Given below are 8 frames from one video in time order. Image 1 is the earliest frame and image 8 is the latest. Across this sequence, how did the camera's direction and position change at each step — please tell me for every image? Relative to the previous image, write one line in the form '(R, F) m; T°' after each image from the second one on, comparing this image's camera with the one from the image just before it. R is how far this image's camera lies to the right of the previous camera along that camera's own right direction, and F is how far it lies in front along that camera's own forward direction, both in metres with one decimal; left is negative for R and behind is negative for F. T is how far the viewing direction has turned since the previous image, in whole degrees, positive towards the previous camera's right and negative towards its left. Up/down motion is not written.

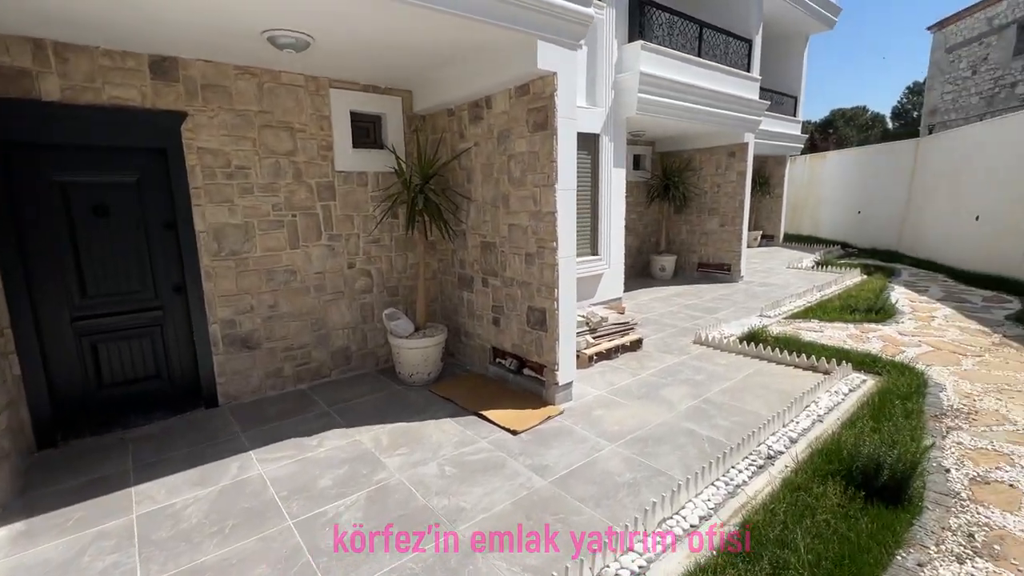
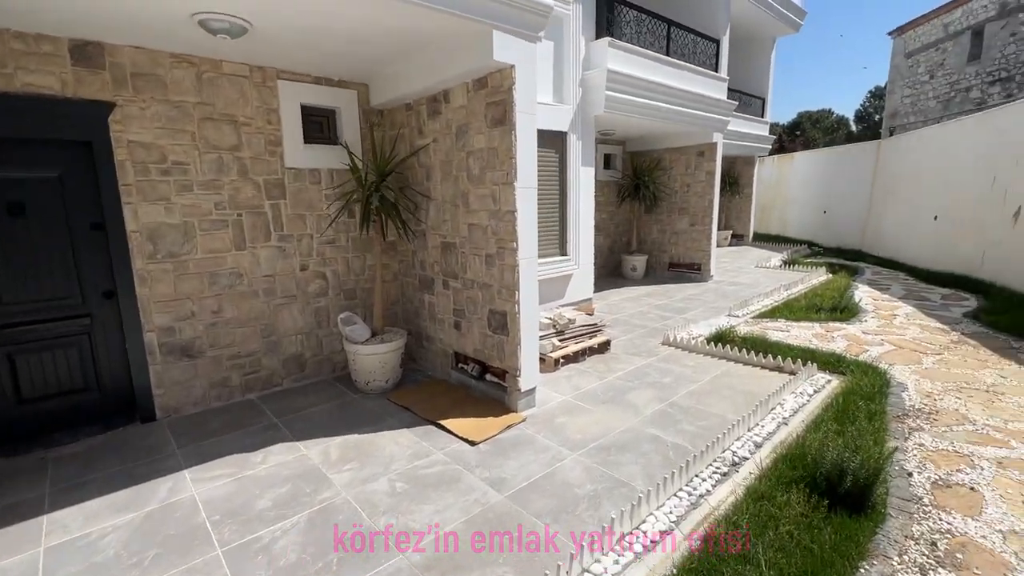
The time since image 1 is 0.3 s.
(+0.1, +0.1) m; +3°
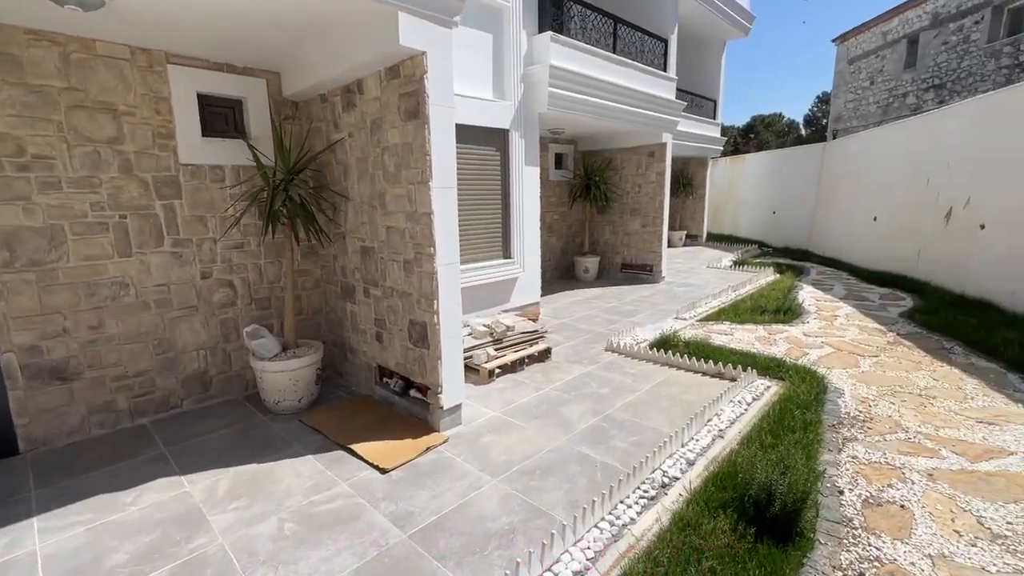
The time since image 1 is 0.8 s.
(+0.3, +0.3) m; +4°
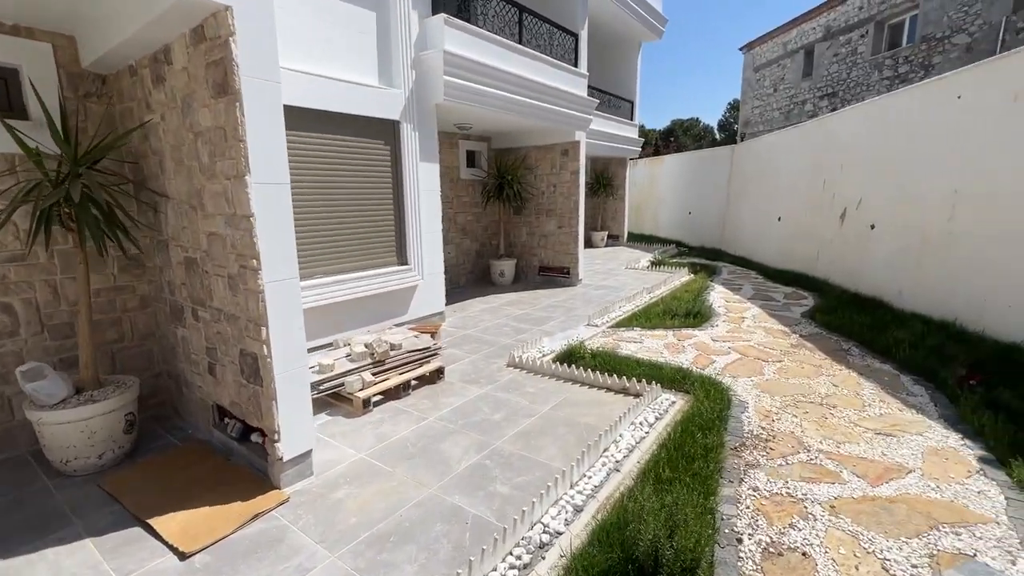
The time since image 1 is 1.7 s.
(+0.4, +0.5) m; +8°
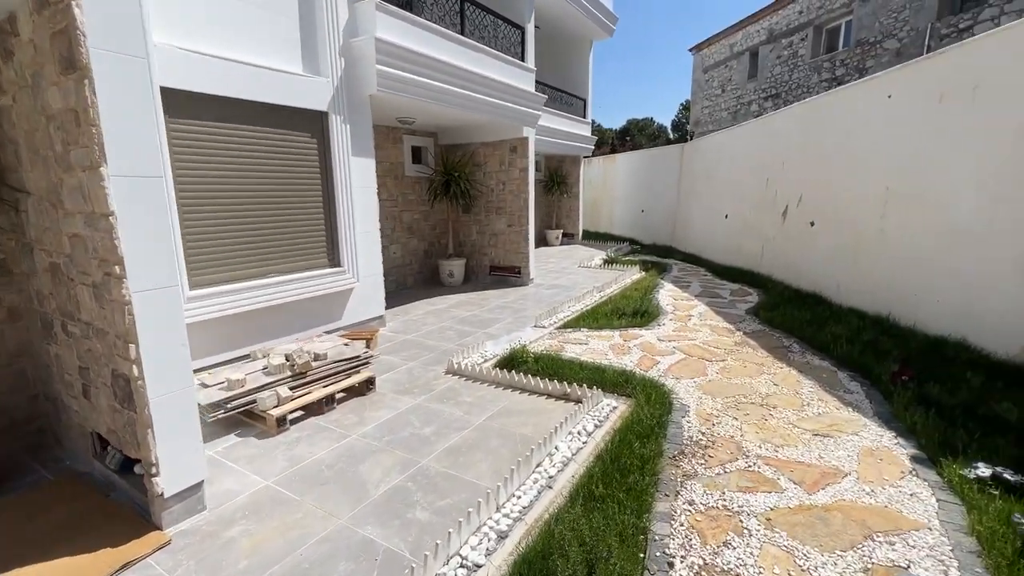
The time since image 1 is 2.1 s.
(+0.2, +0.2) m; +5°
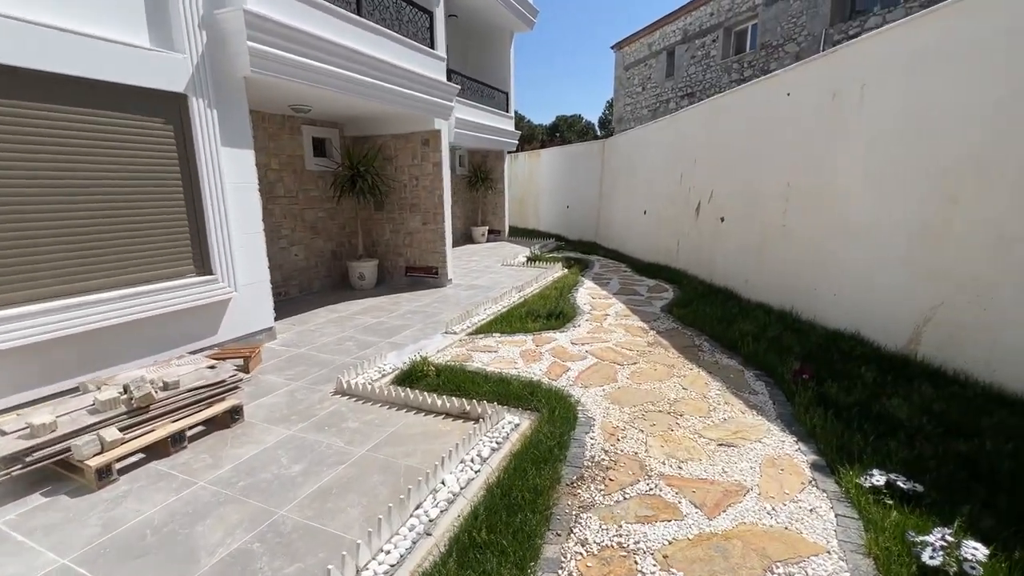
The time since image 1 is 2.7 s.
(+0.3, +0.3) m; +8°
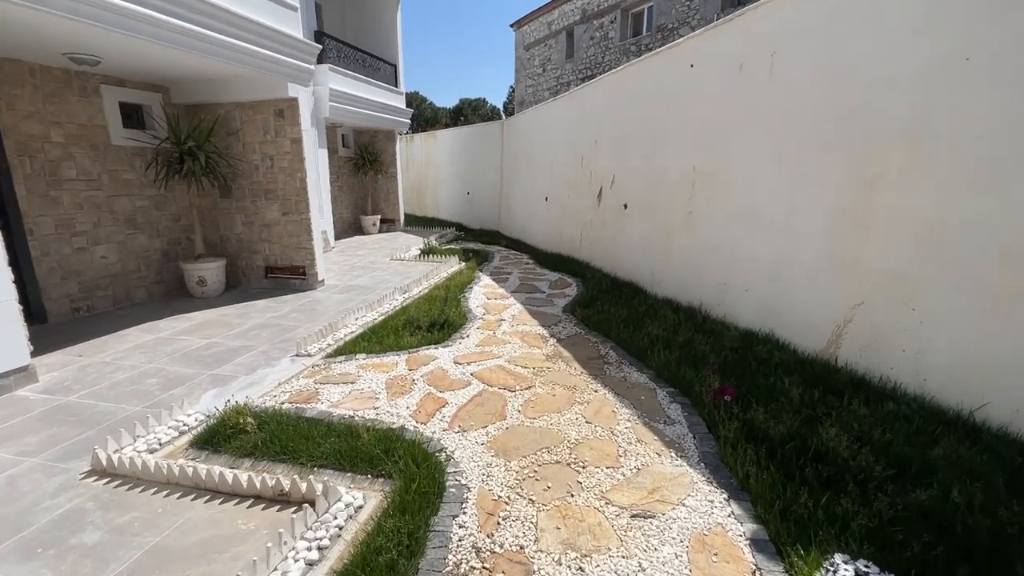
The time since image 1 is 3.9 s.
(+0.4, +0.9) m; +10°
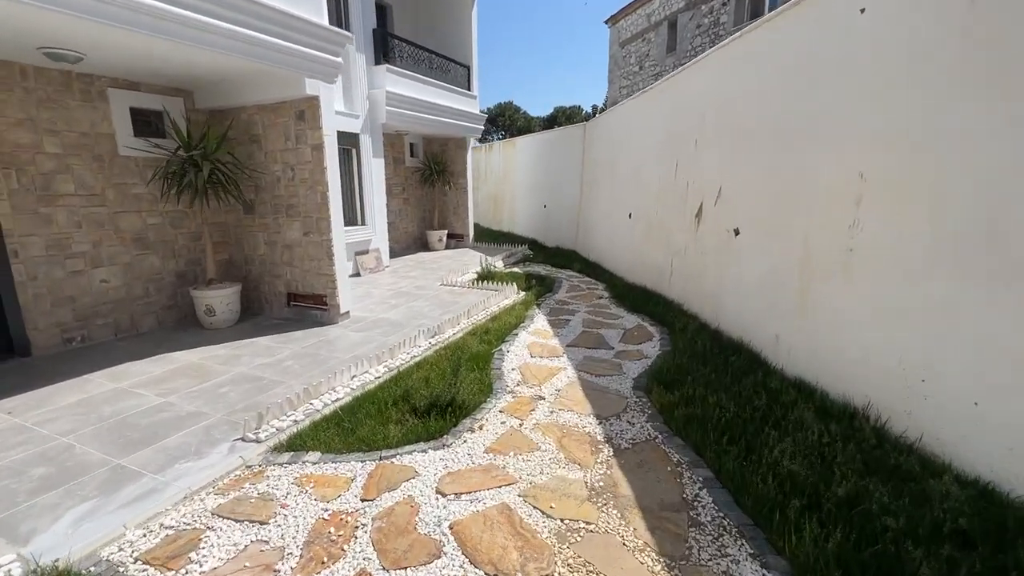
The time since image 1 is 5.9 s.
(+0.3, +1.5) m; -11°
